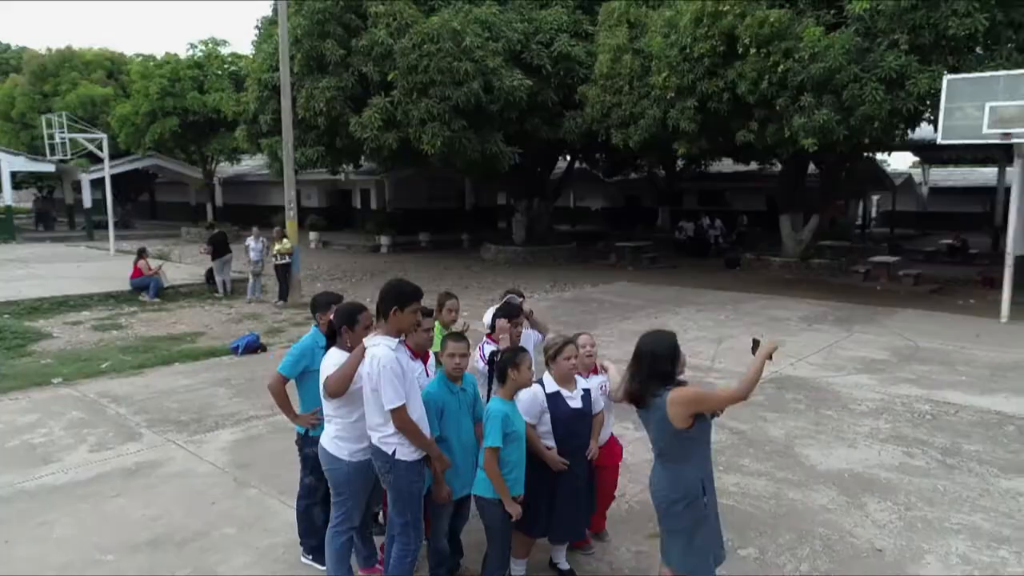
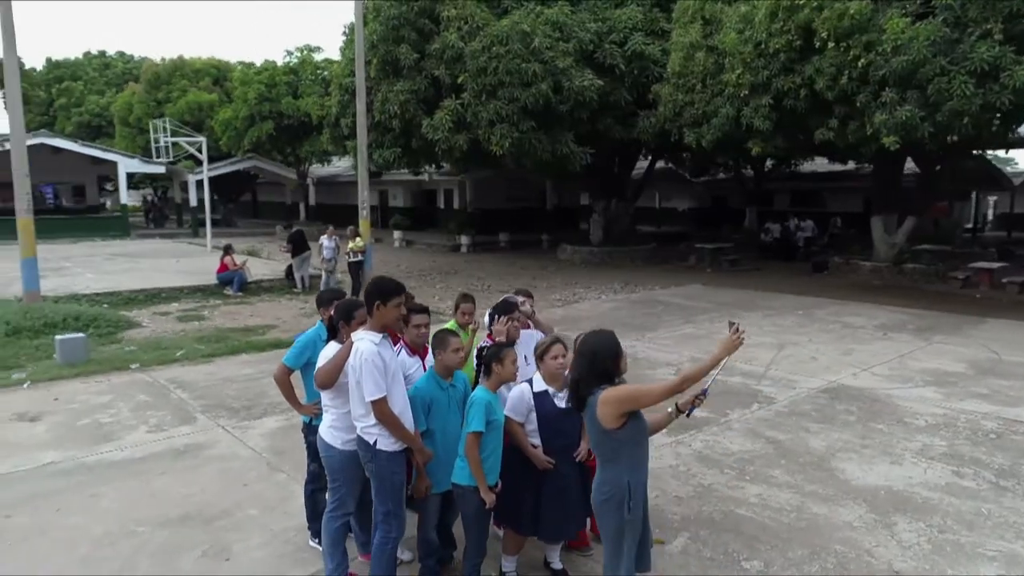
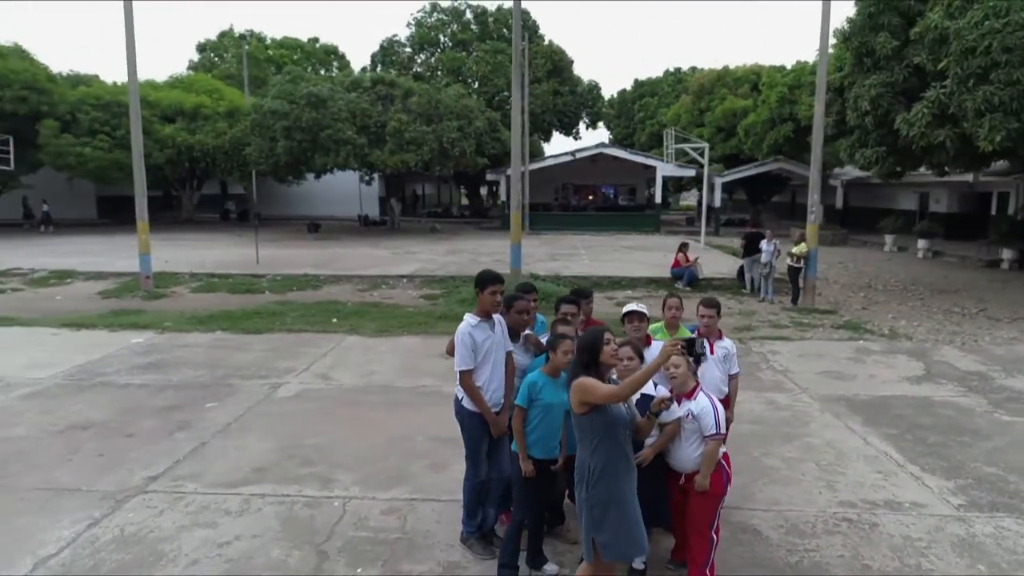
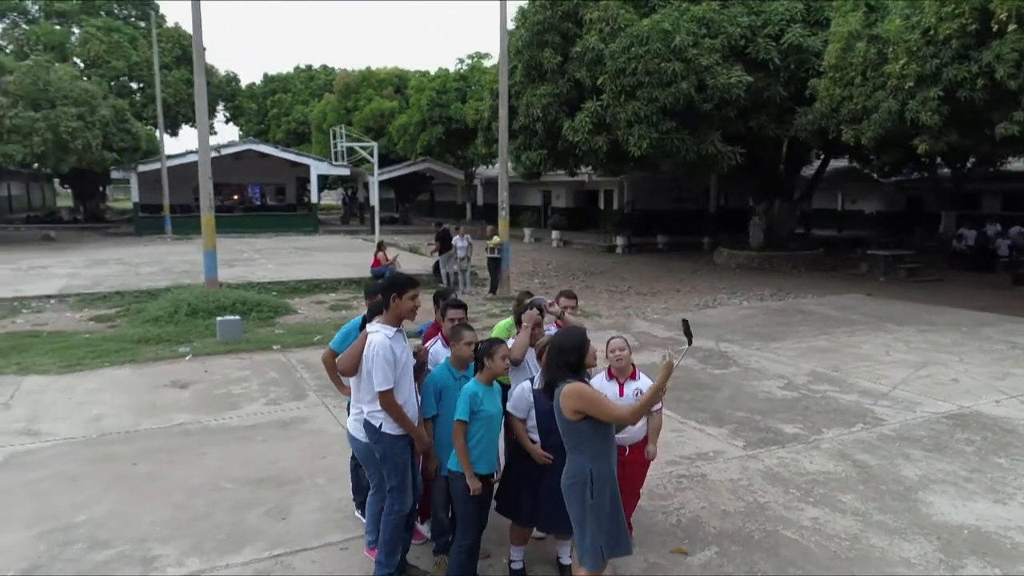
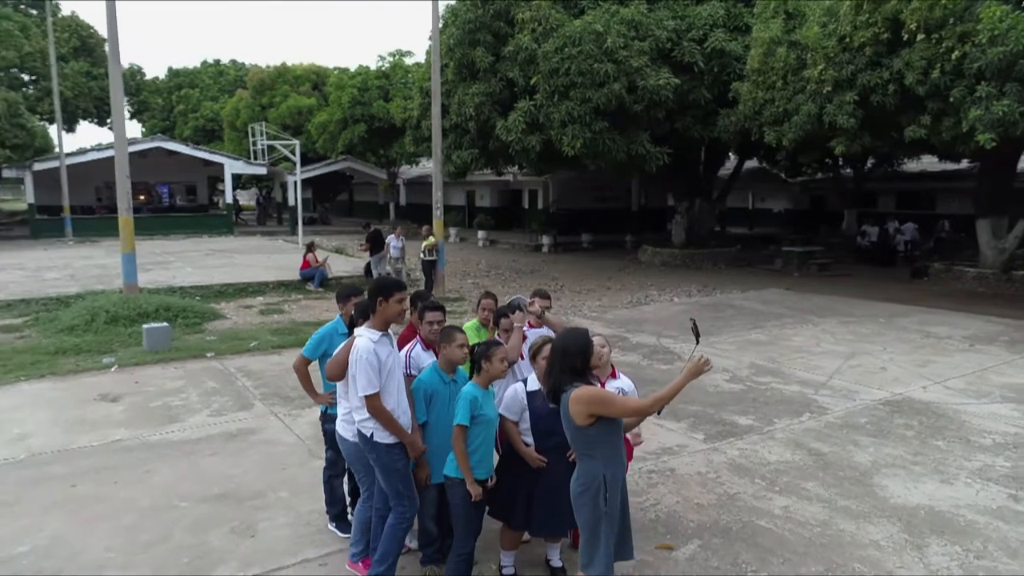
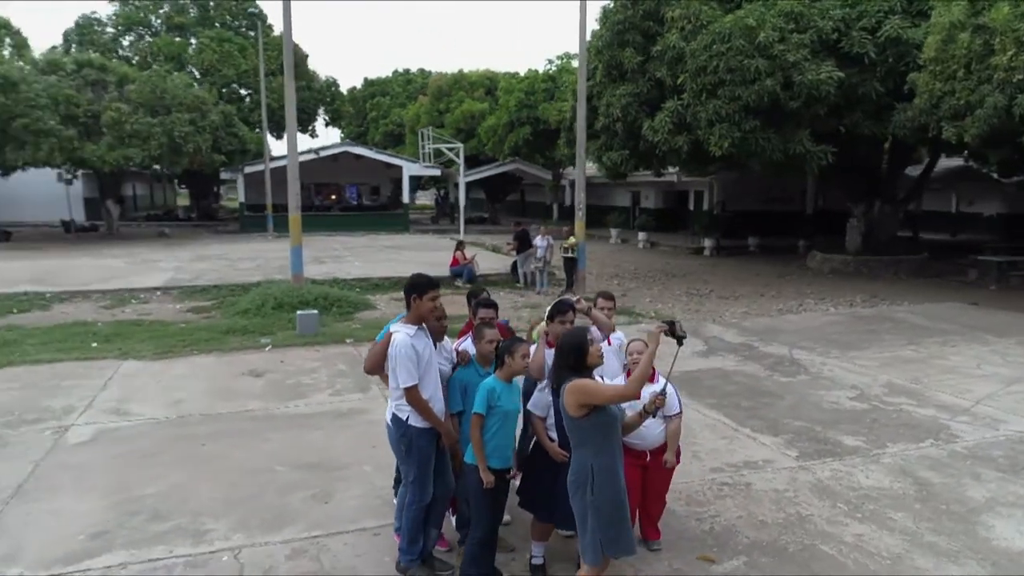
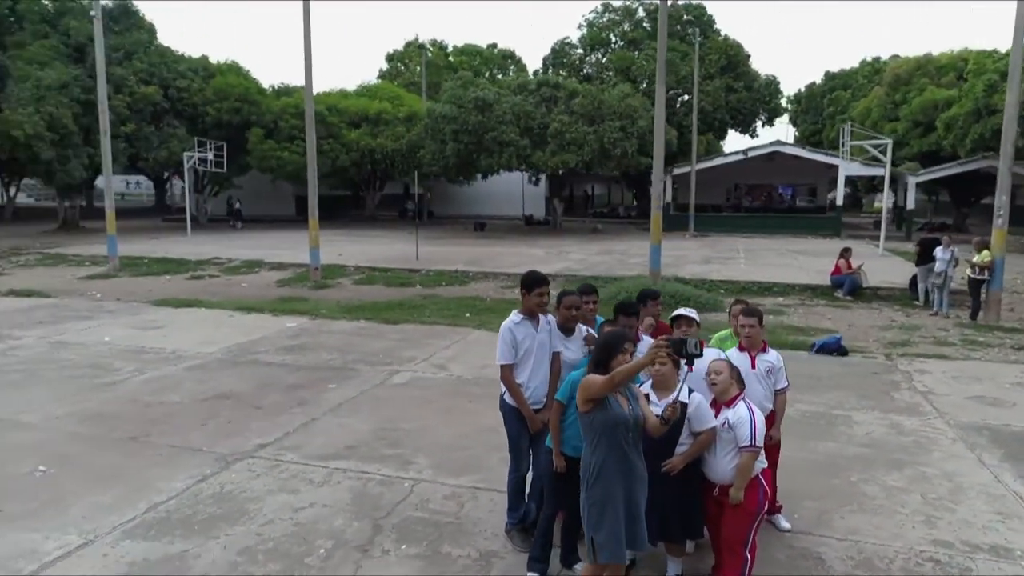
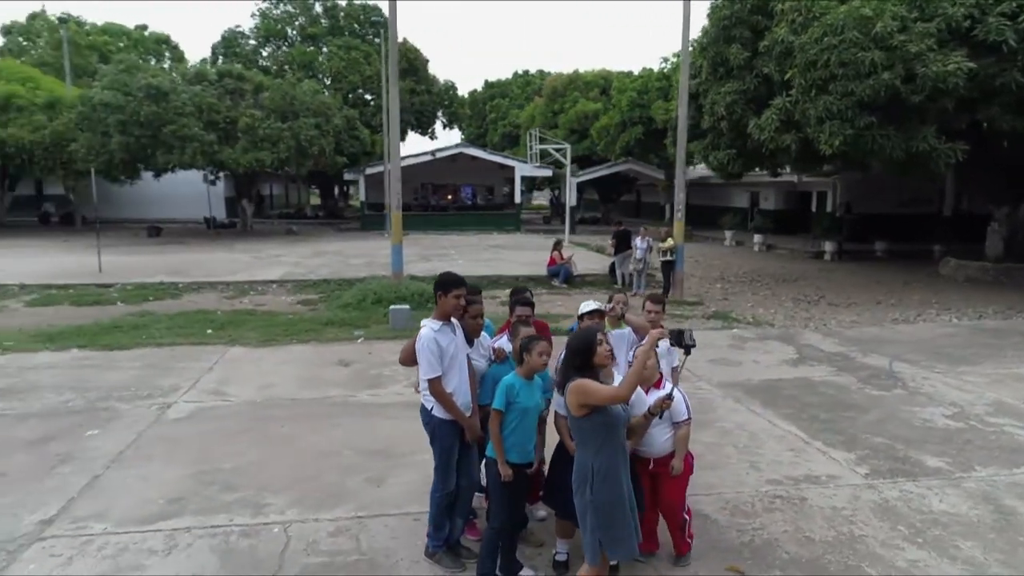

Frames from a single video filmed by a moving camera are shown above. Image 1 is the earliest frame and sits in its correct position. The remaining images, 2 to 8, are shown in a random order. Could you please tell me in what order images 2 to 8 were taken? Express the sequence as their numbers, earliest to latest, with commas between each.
2, 5, 4, 6, 8, 3, 7
